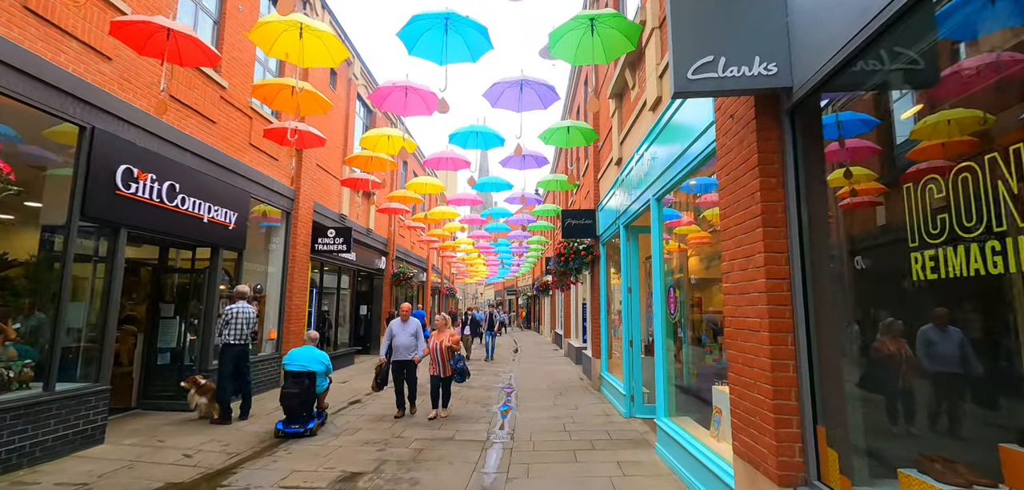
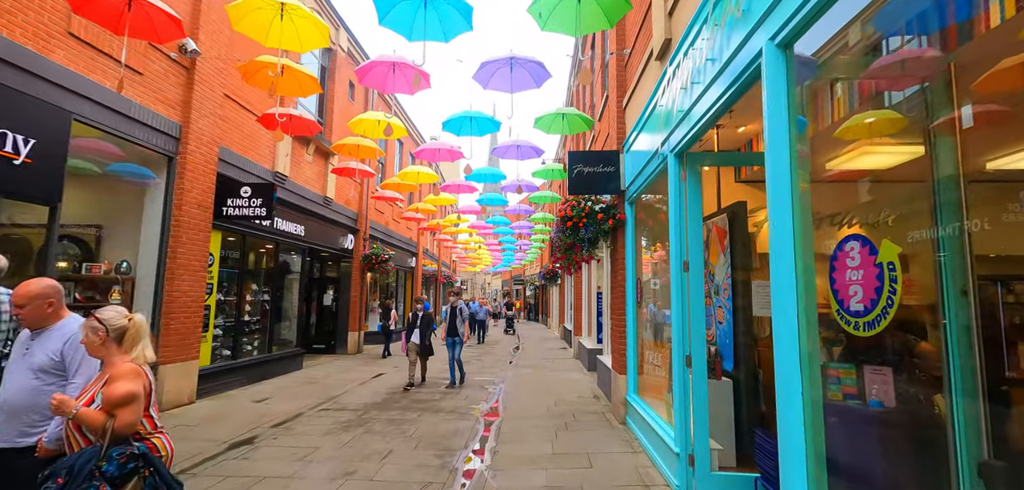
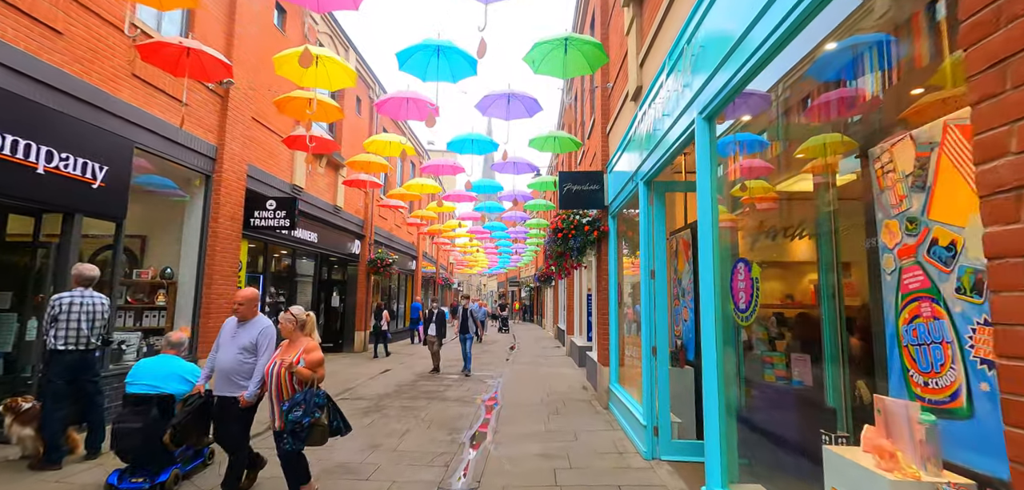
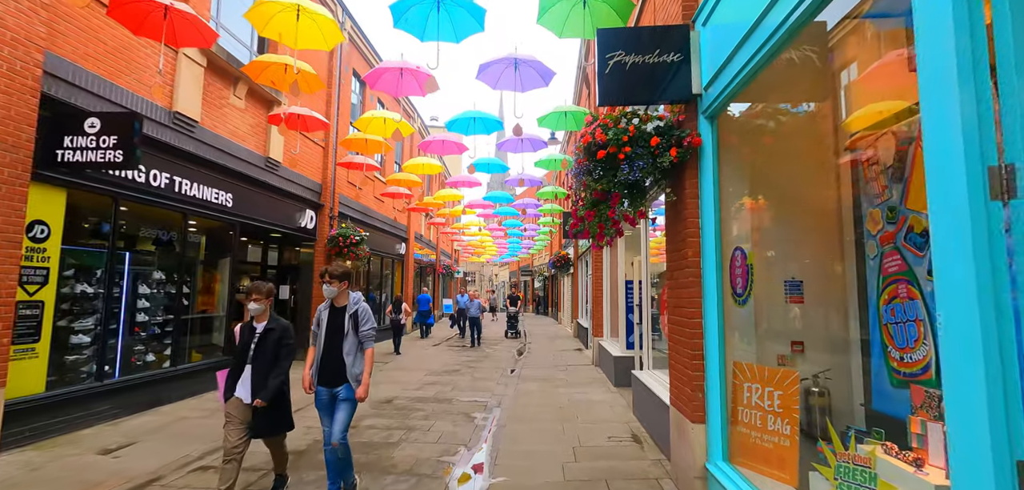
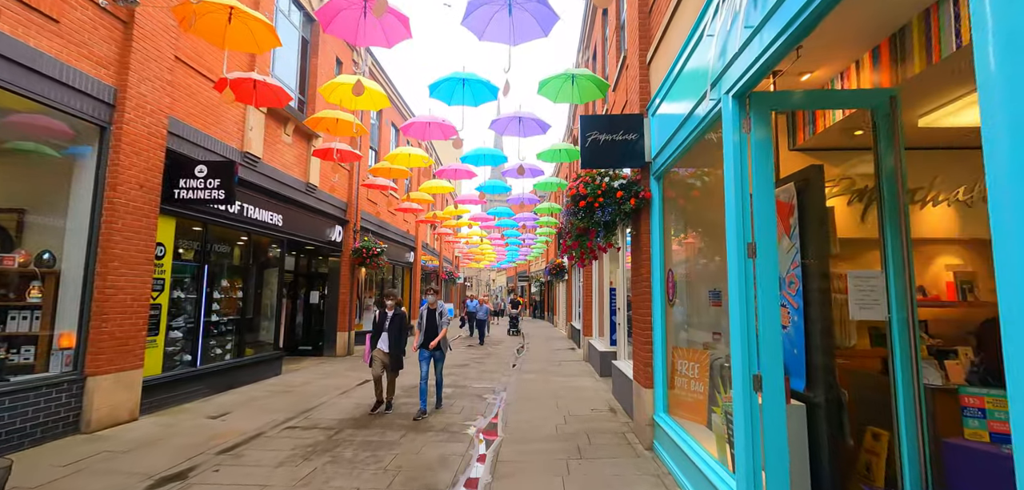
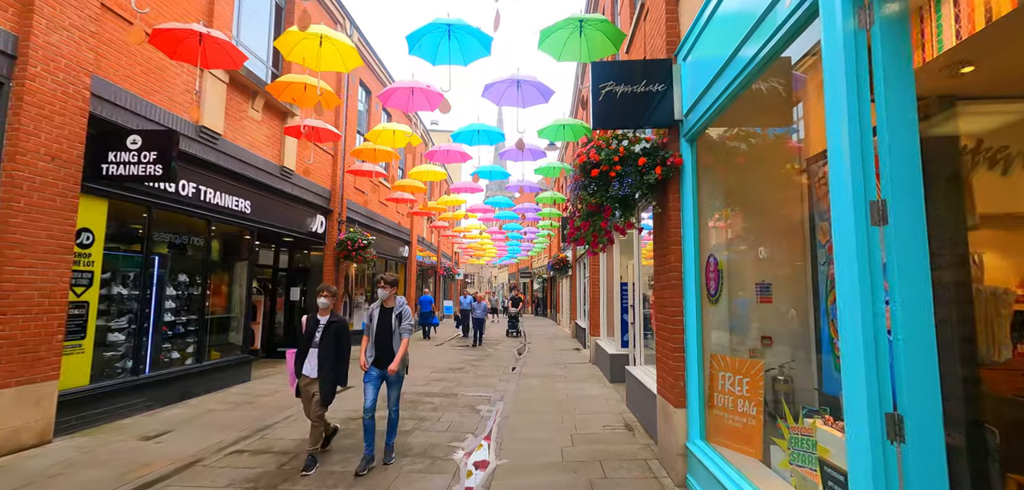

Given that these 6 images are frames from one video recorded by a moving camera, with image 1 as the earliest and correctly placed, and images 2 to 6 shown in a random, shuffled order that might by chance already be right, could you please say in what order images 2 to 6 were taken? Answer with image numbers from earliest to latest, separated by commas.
3, 2, 5, 6, 4
